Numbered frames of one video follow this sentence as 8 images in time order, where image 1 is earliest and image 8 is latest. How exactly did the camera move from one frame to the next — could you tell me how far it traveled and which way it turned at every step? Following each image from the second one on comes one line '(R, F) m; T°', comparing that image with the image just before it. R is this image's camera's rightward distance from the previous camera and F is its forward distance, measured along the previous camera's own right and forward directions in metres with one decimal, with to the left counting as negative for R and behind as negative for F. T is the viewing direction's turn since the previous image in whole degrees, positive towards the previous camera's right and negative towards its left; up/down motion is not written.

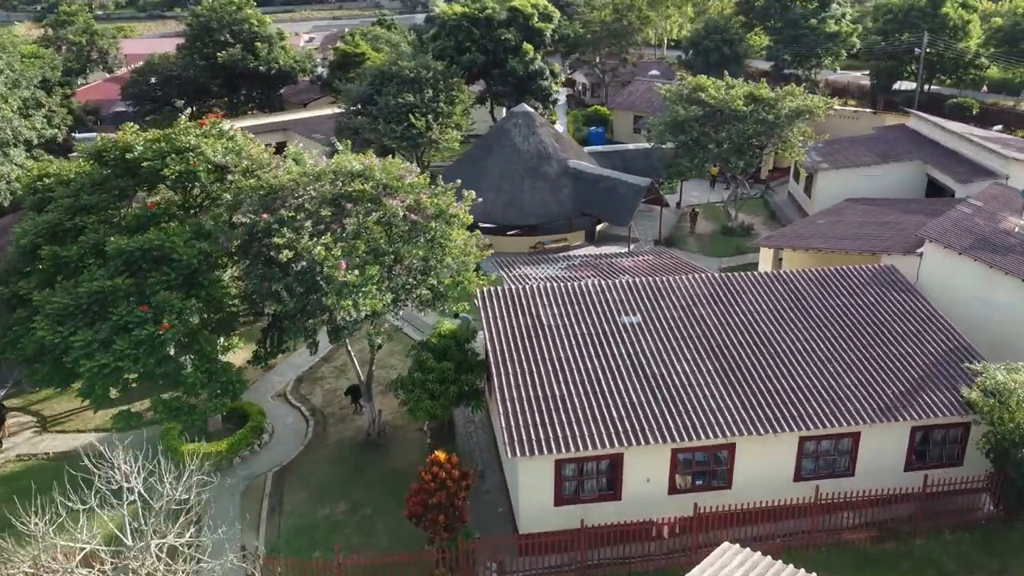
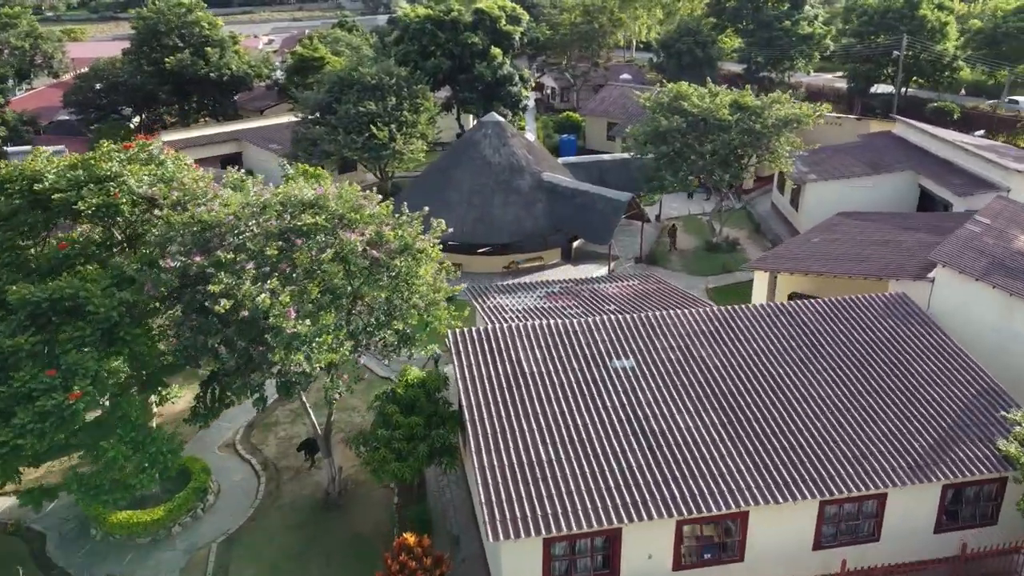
(-0.2, +2.4) m; +2°
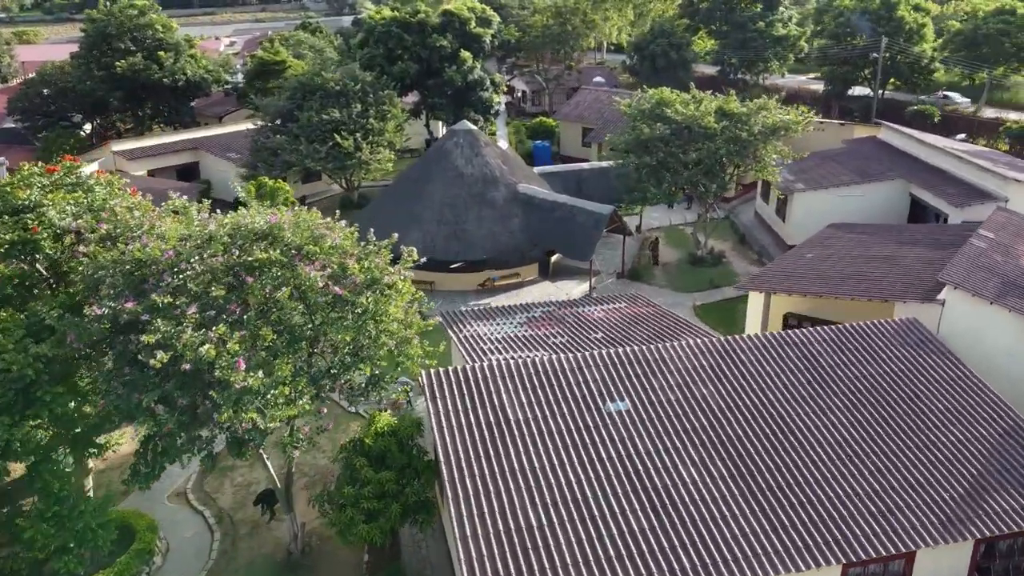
(-0.2, +1.9) m; +2°
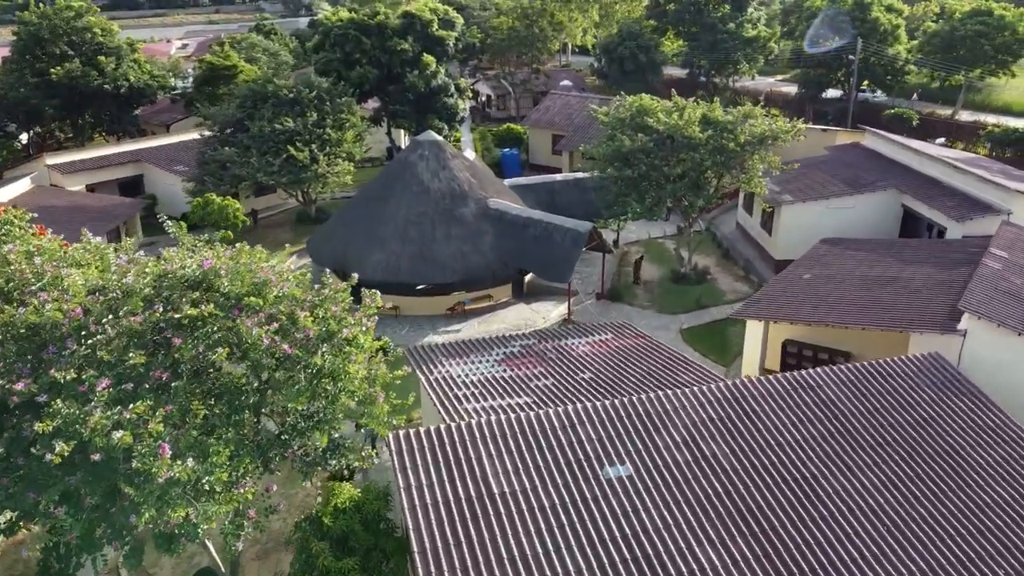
(-0.3, +2.3) m; +3°
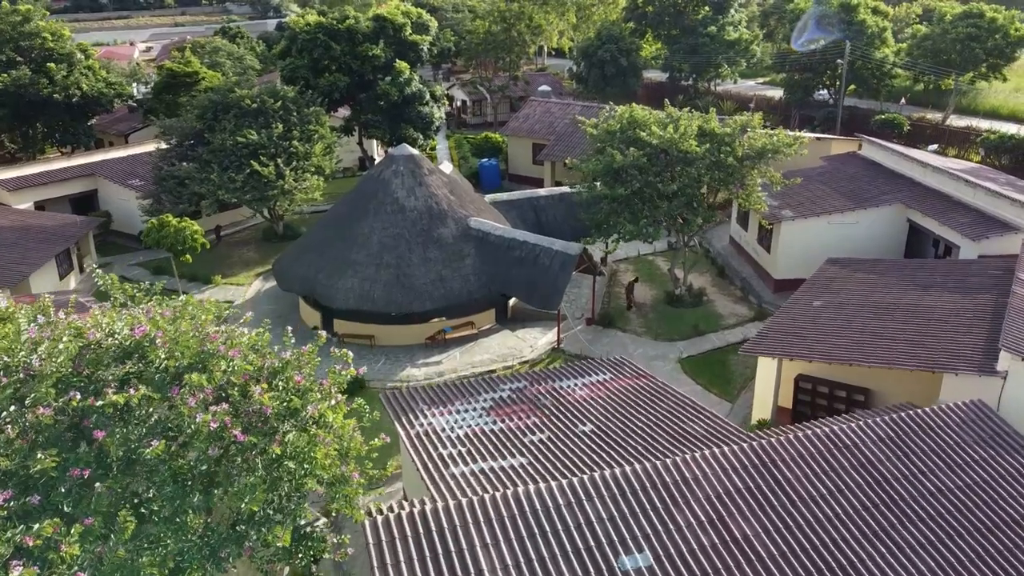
(-0.3, +2.1) m; +2°
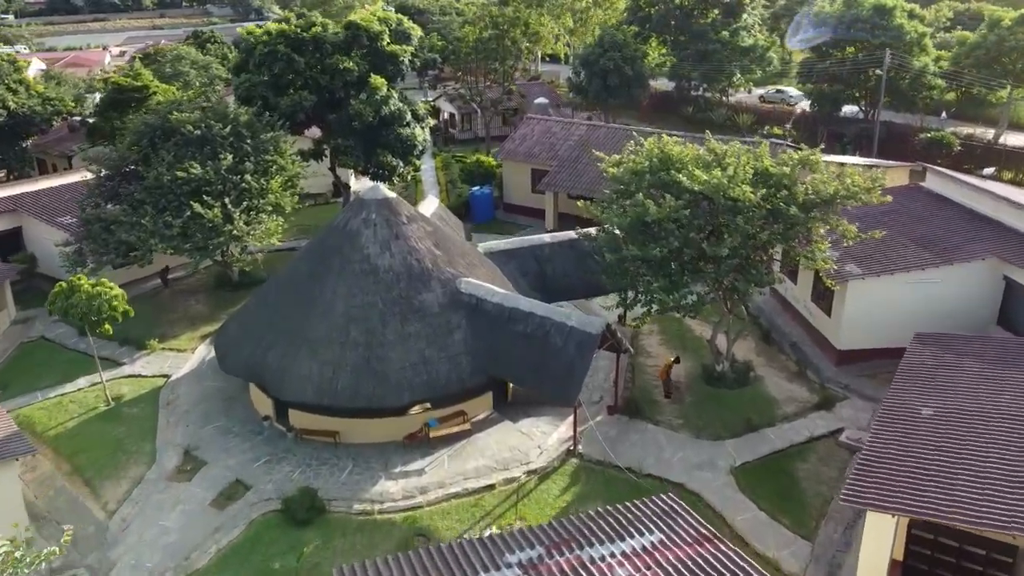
(-0.3, +5.7) m; +1°
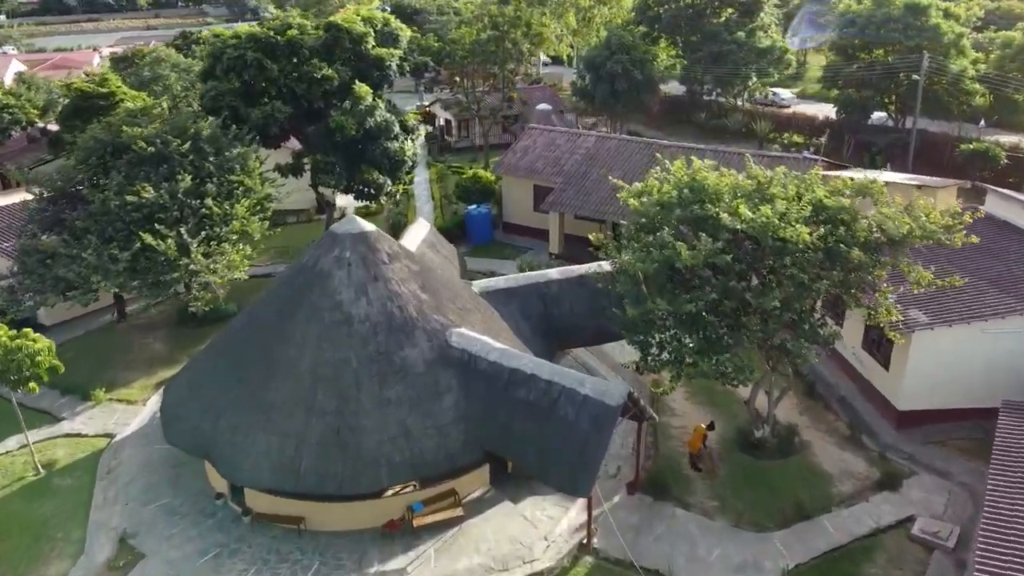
(0.0, +3.6) m; 0°
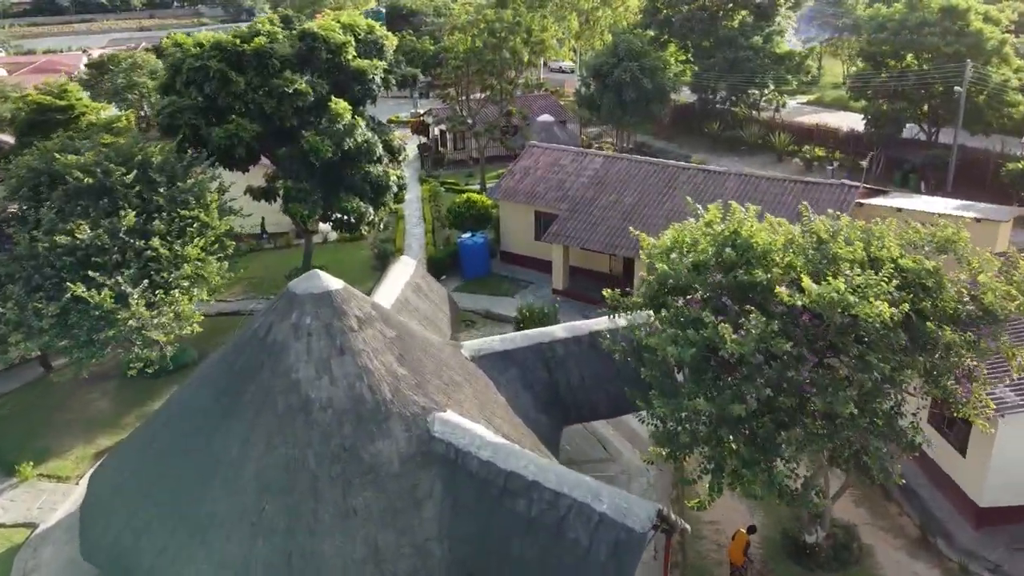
(+0.1, +3.5) m; 0°
